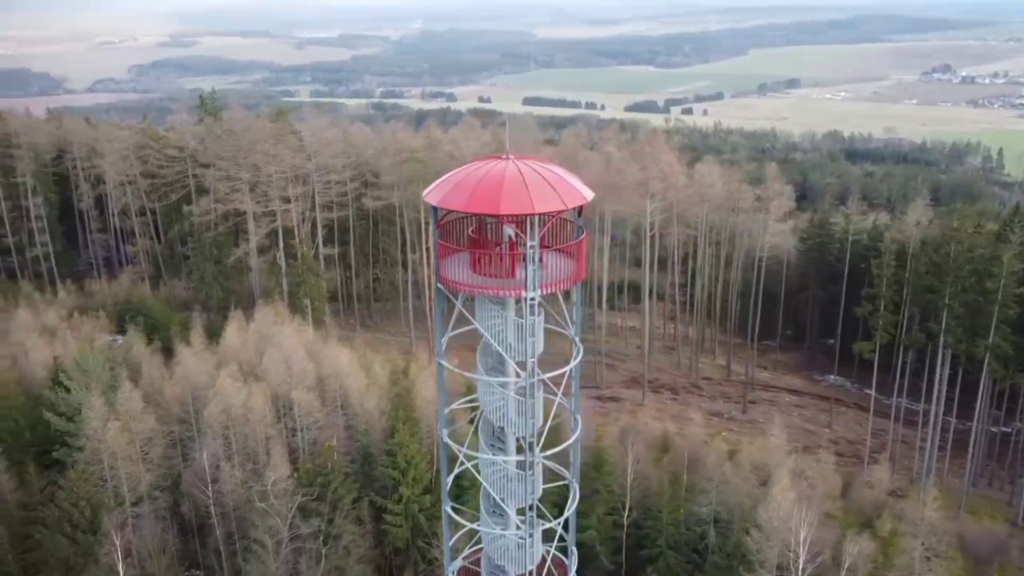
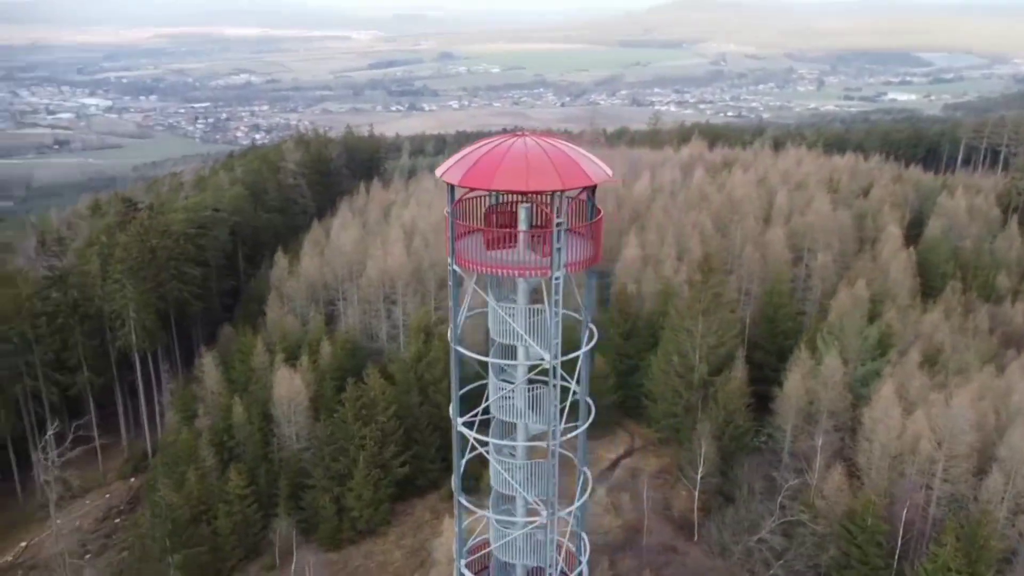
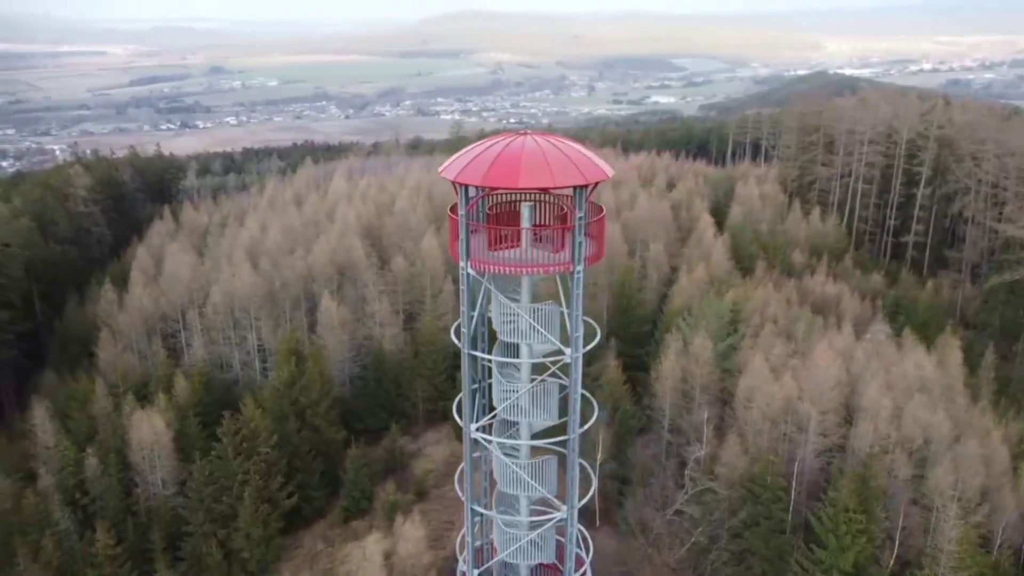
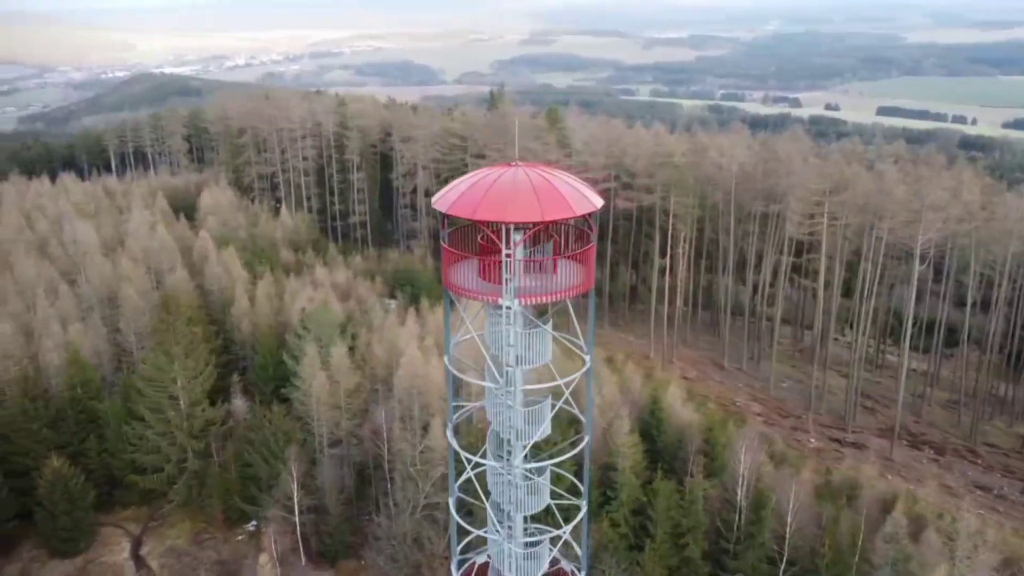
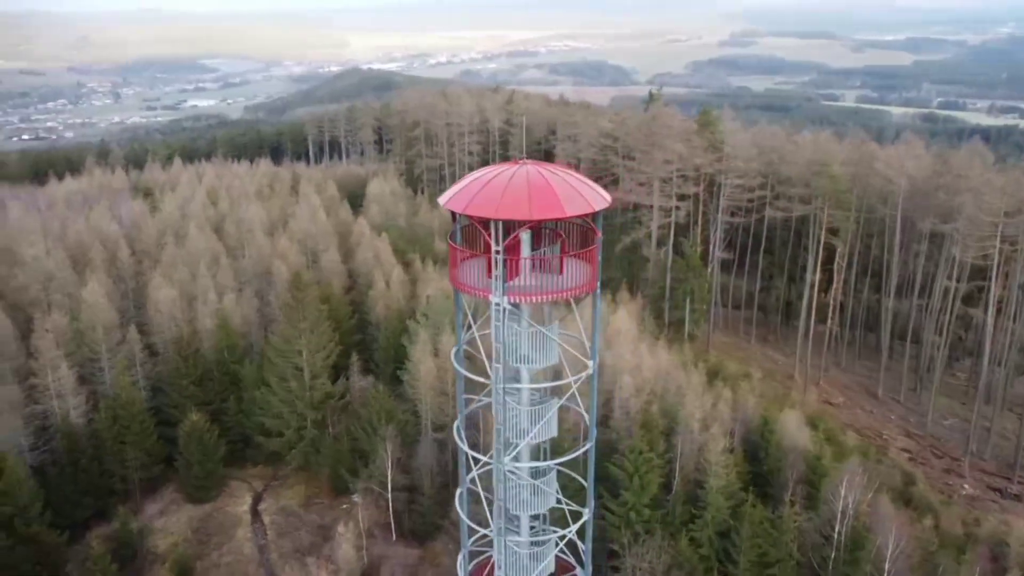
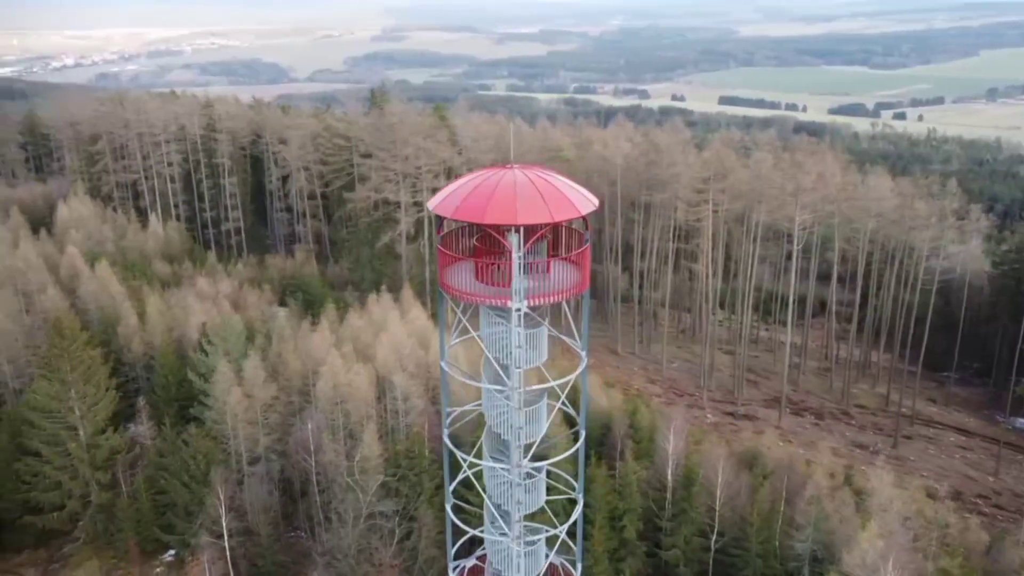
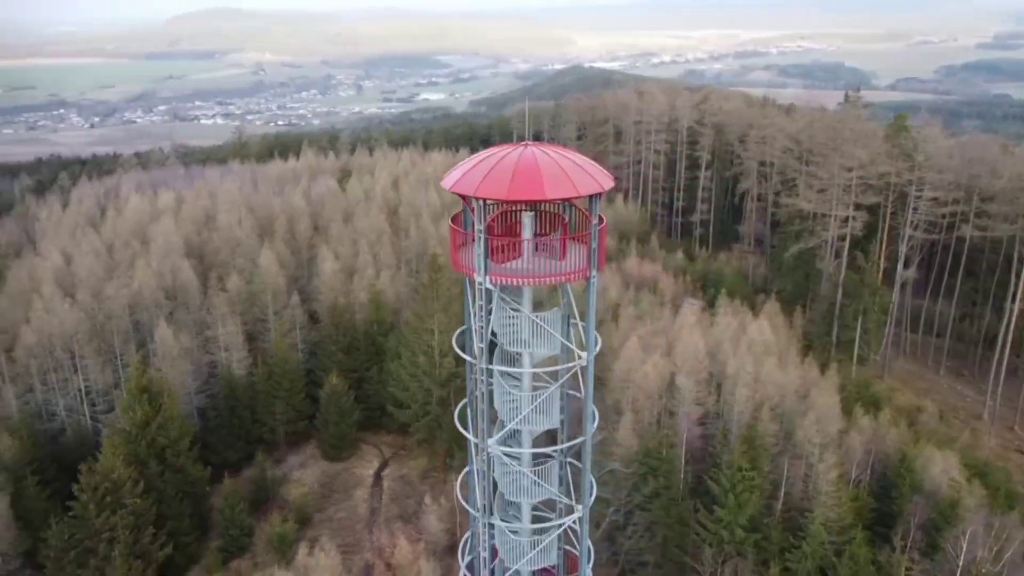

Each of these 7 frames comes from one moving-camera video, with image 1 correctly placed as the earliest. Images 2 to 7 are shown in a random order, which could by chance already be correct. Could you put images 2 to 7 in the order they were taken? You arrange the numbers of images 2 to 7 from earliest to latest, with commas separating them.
6, 4, 5, 7, 3, 2
